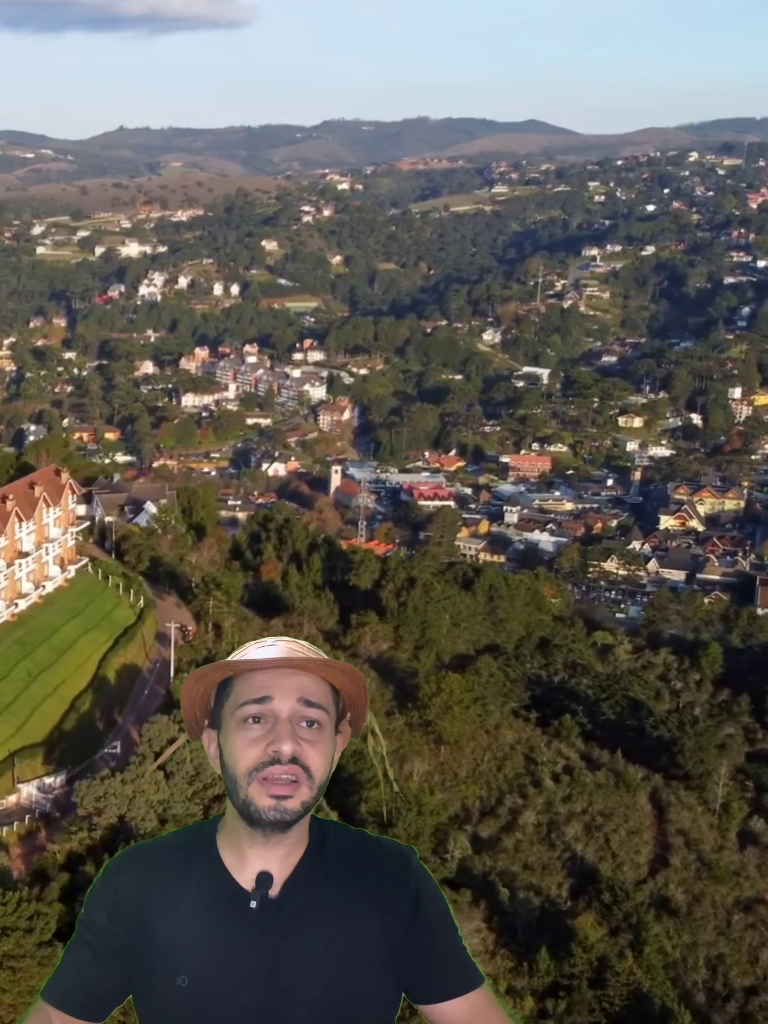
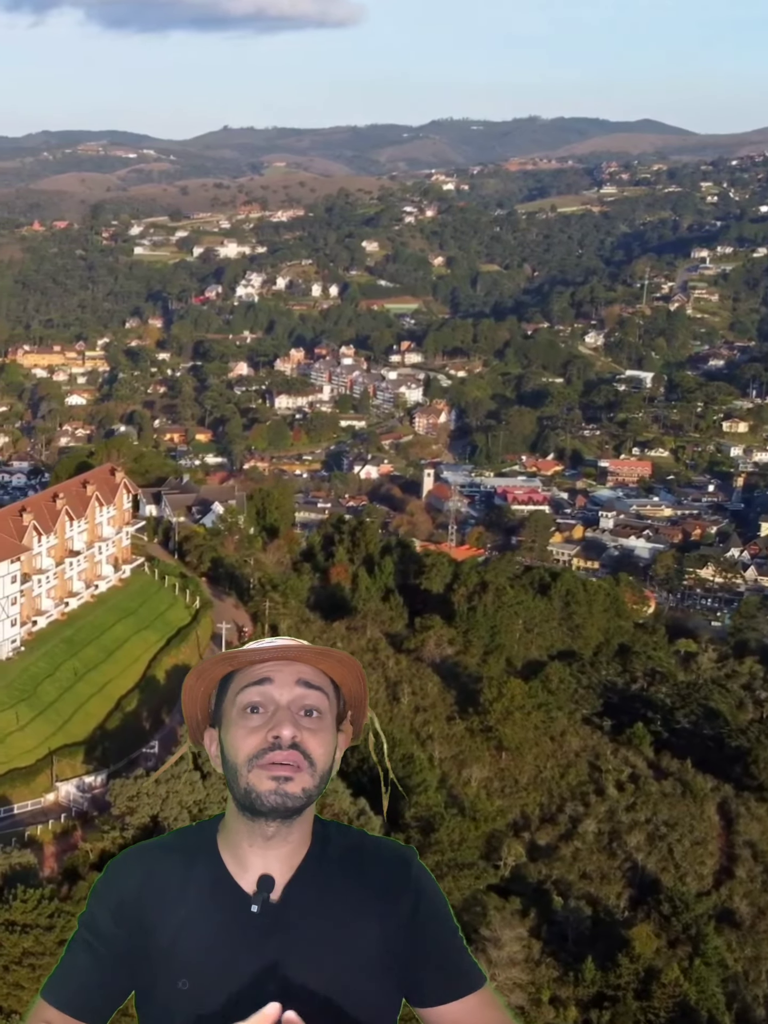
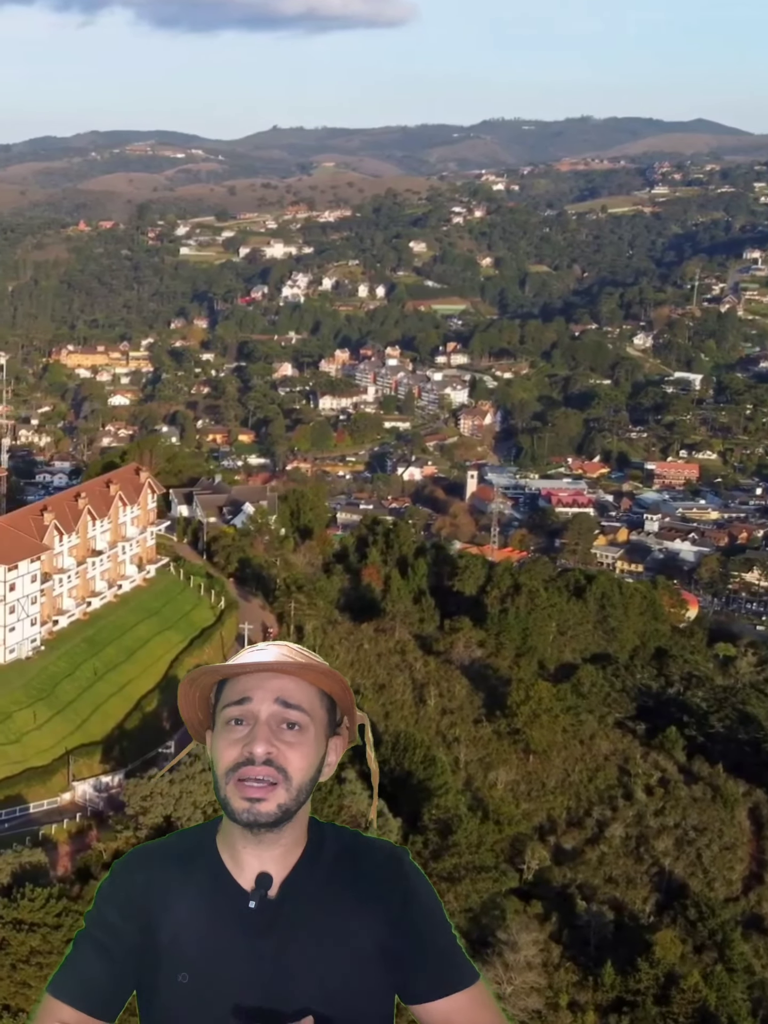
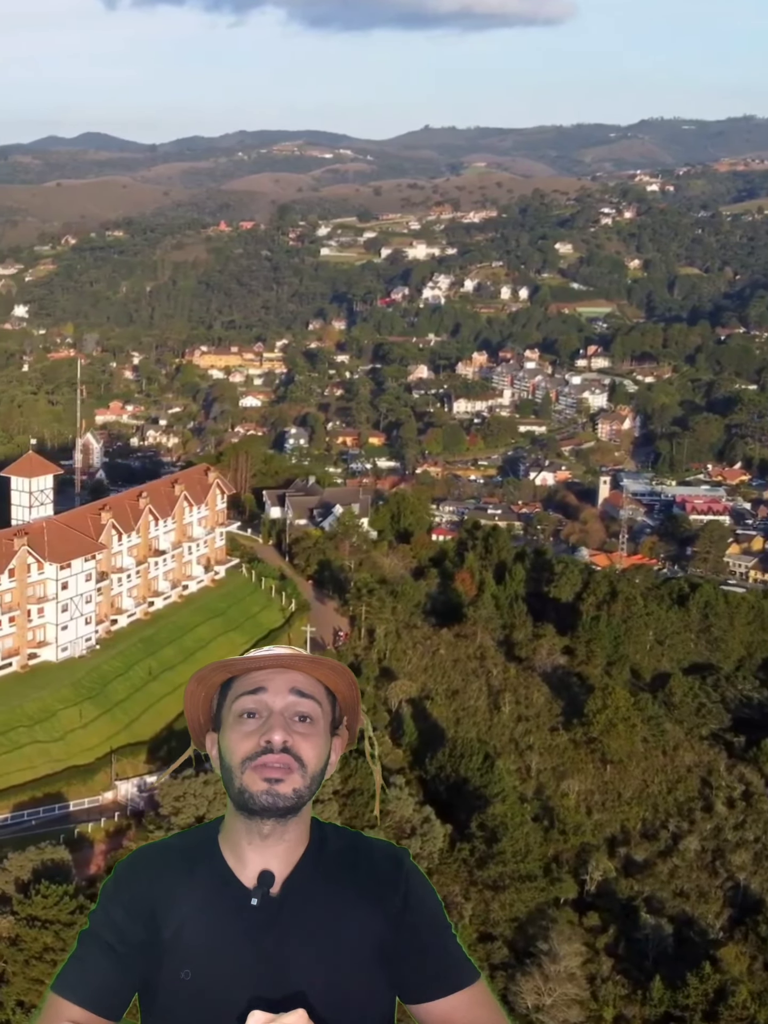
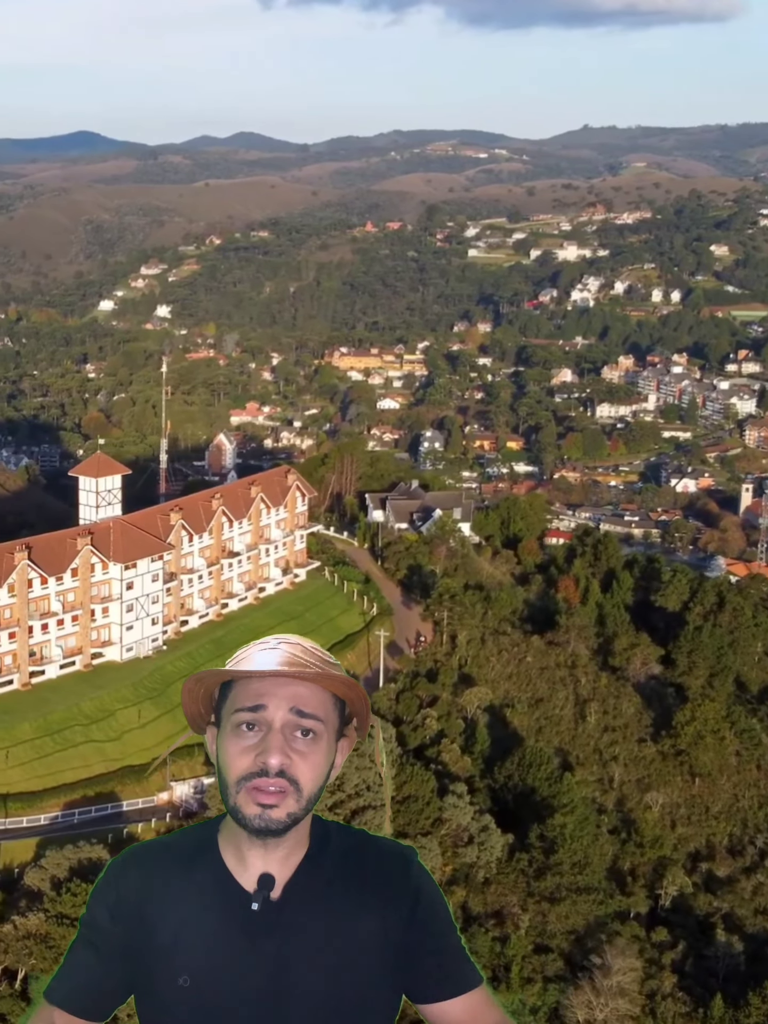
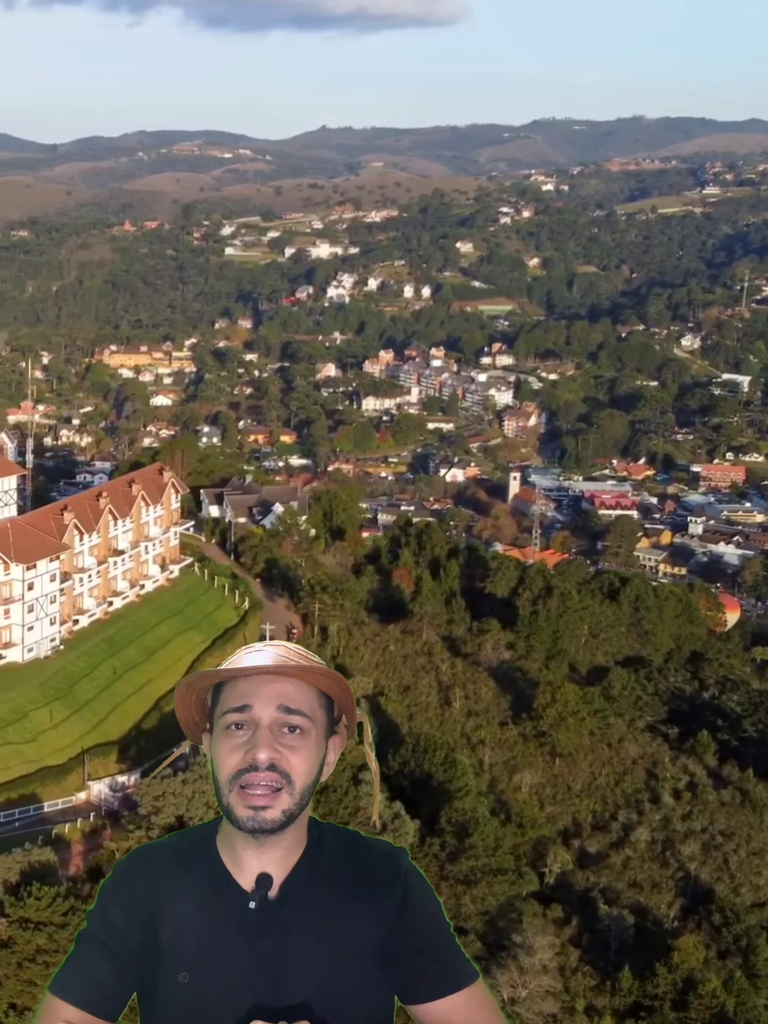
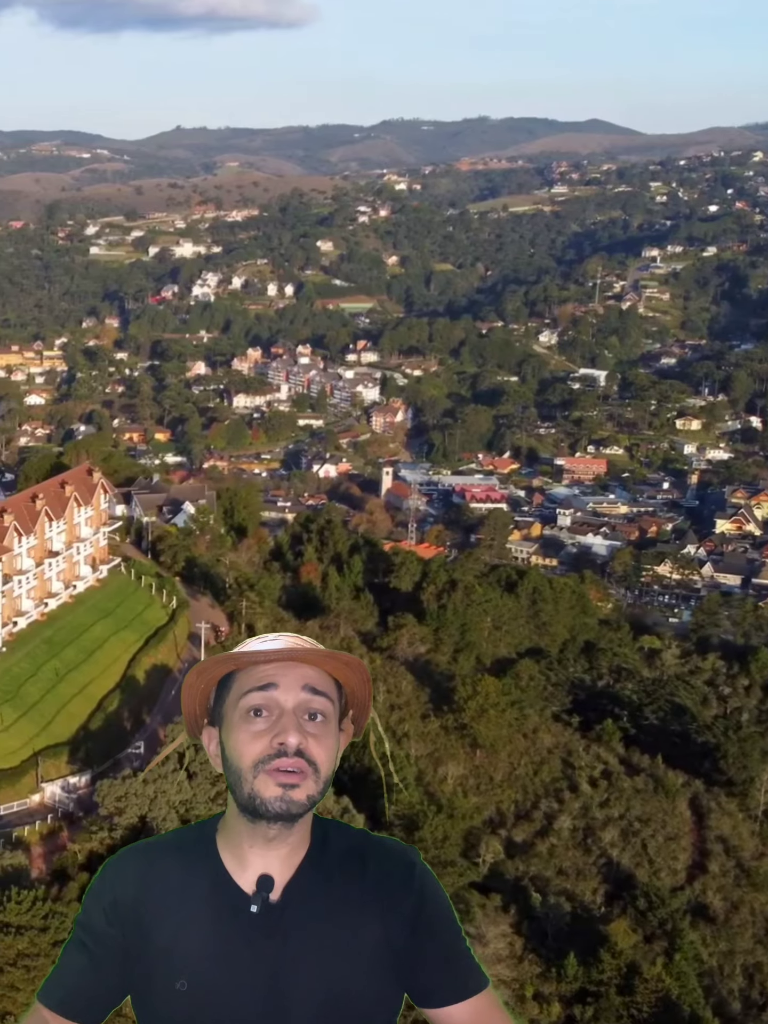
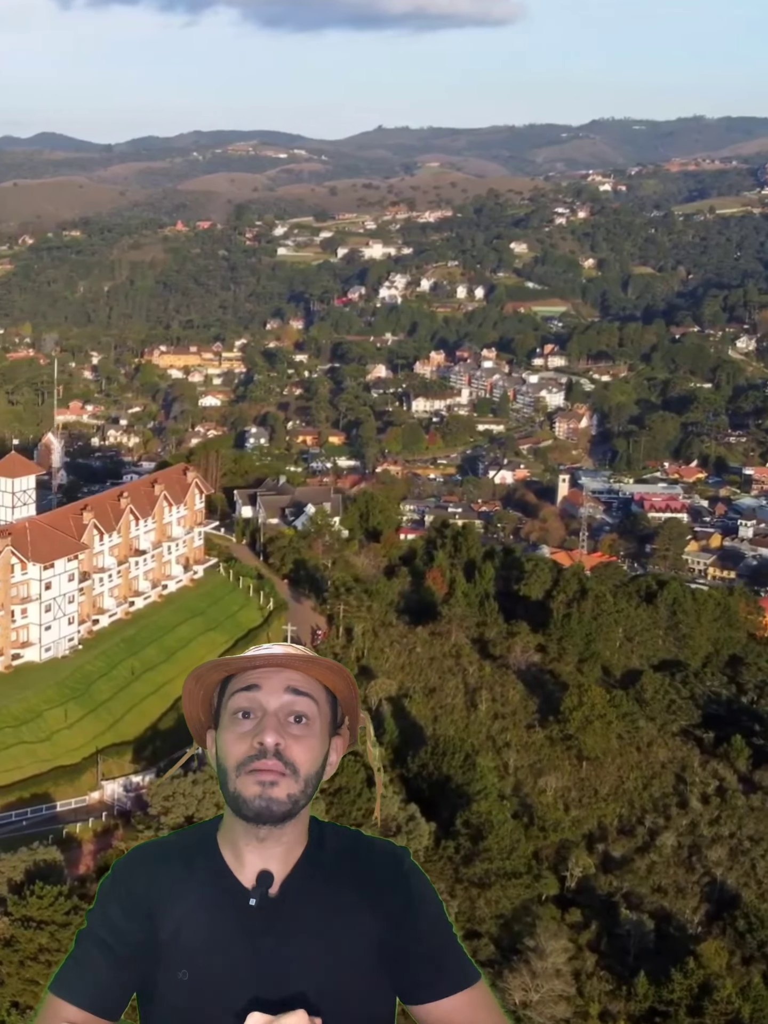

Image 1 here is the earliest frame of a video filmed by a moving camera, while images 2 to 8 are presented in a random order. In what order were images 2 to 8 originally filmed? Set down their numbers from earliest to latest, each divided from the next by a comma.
7, 2, 3, 6, 8, 4, 5
